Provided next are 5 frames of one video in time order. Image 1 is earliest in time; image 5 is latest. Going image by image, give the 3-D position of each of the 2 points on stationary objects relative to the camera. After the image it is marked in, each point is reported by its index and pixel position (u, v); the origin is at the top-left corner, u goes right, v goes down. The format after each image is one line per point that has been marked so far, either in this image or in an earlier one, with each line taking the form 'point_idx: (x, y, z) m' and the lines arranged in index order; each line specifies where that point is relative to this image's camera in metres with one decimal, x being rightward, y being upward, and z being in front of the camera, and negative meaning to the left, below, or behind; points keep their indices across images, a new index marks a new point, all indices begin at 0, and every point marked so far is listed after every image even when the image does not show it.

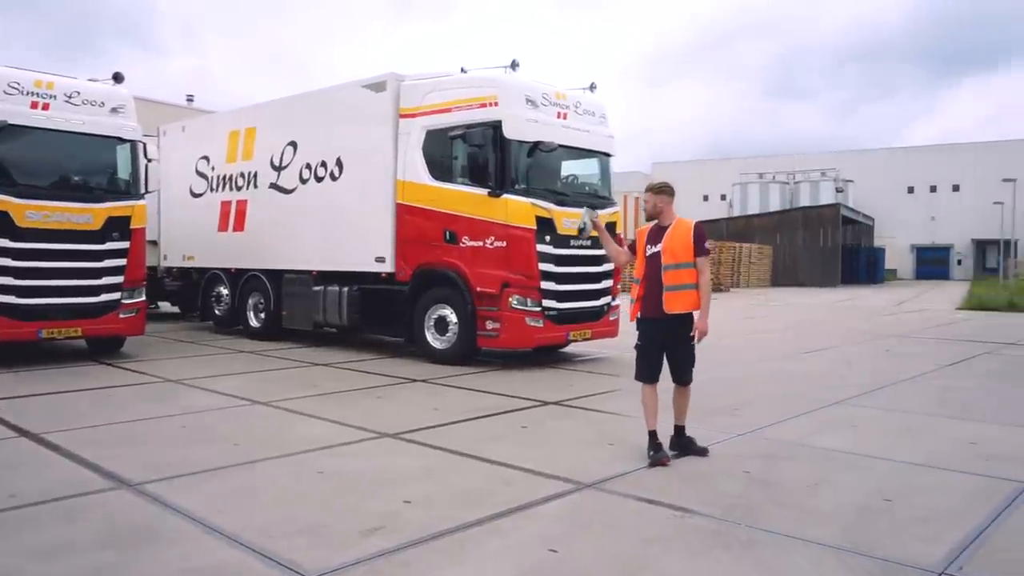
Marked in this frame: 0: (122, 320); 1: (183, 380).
0: (-5.4, -0.4, +11.0) m
1: (-3.8, -1.1, +9.3) m
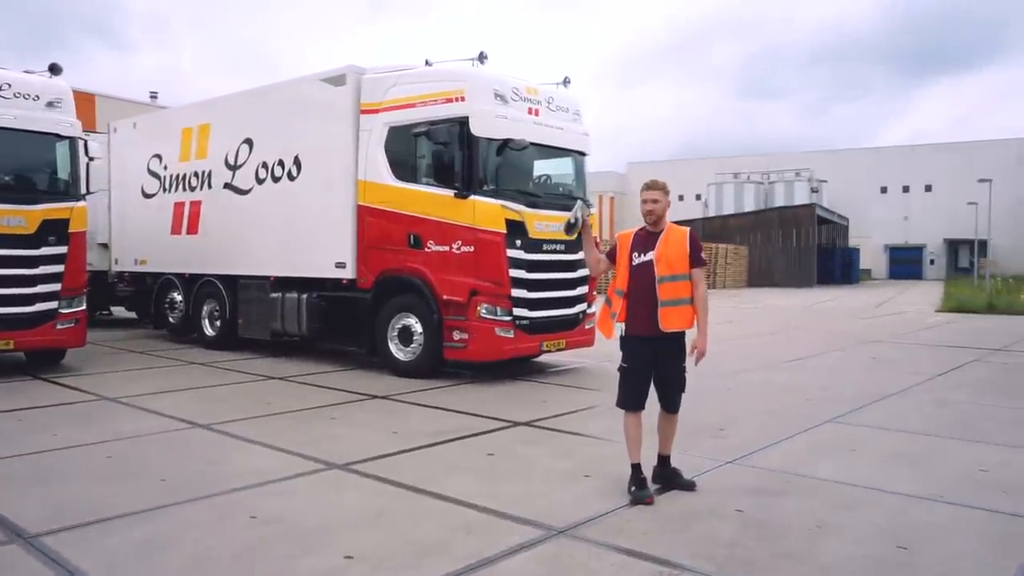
0: (-5.8, -0.6, +10.2) m
1: (-4.2, -1.2, +8.5) m
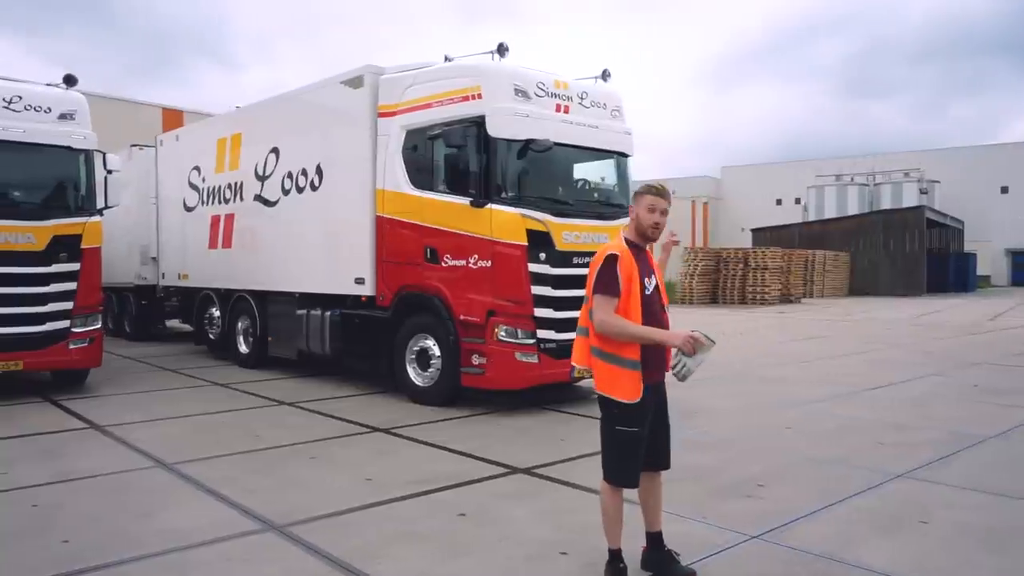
0: (-5.4, -0.8, +9.8) m
1: (-4.0, -1.4, +8.0) m
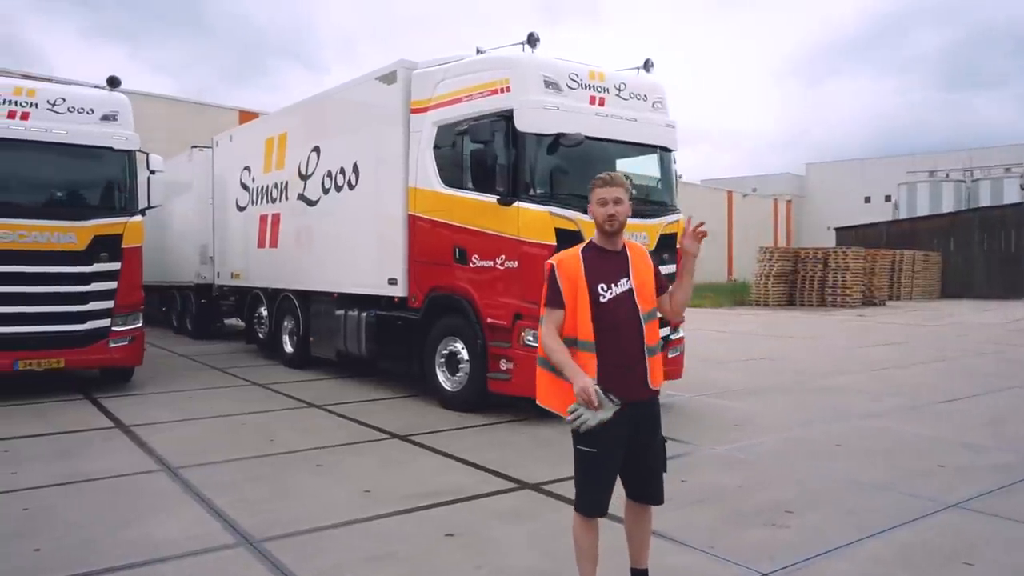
0: (-4.9, -0.8, +9.9) m
1: (-3.7, -1.4, +8.0) m
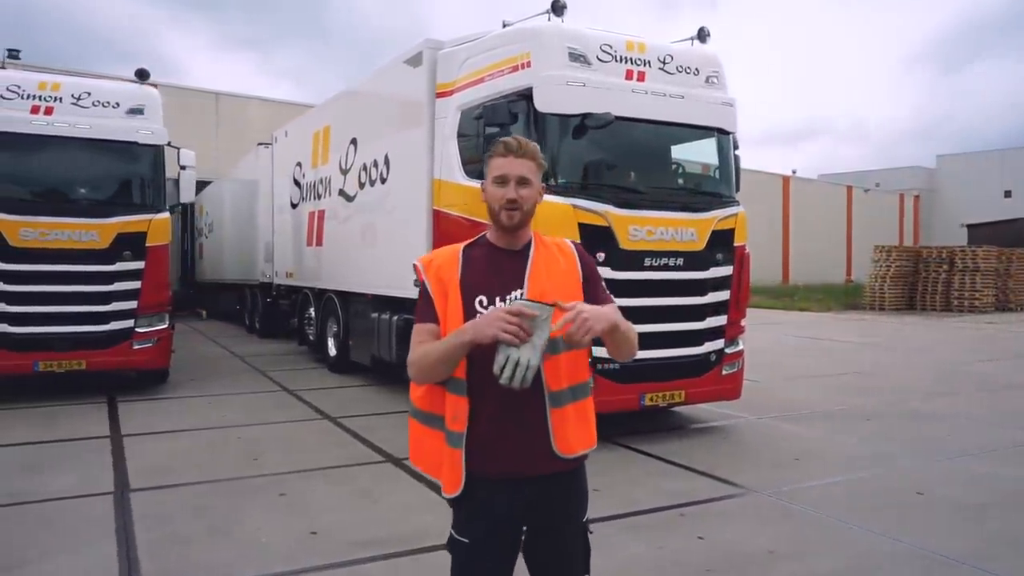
0: (-4.5, -0.8, +9.6) m
1: (-3.6, -1.4, +7.5) m
